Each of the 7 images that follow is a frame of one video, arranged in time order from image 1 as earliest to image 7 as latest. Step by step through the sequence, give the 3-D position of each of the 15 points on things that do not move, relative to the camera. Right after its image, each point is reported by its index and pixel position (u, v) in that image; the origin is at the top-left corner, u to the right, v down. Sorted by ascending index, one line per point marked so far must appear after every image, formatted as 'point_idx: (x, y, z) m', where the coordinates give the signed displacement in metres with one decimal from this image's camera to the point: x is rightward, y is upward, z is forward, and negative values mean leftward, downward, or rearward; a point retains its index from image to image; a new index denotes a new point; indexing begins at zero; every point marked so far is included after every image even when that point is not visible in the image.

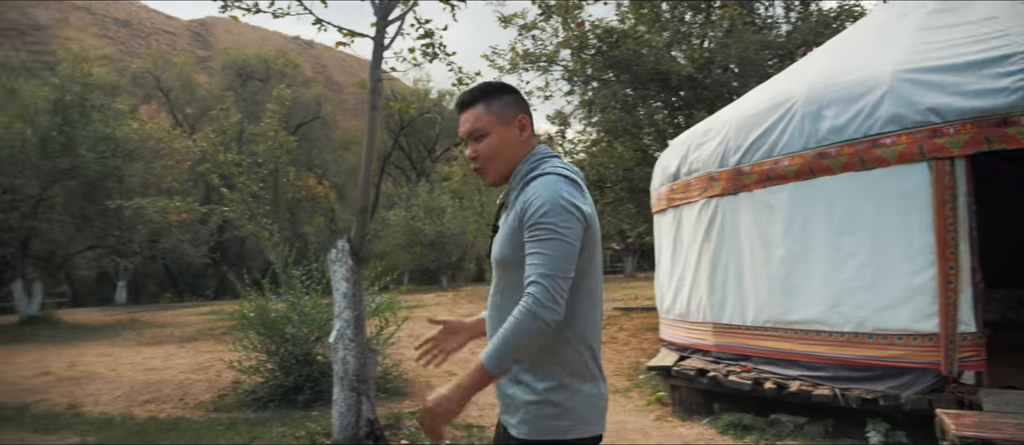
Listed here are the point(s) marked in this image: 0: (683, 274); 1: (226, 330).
0: (+1.6, -0.5, +6.6) m
1: (-5.2, -2.0, +12.8) m
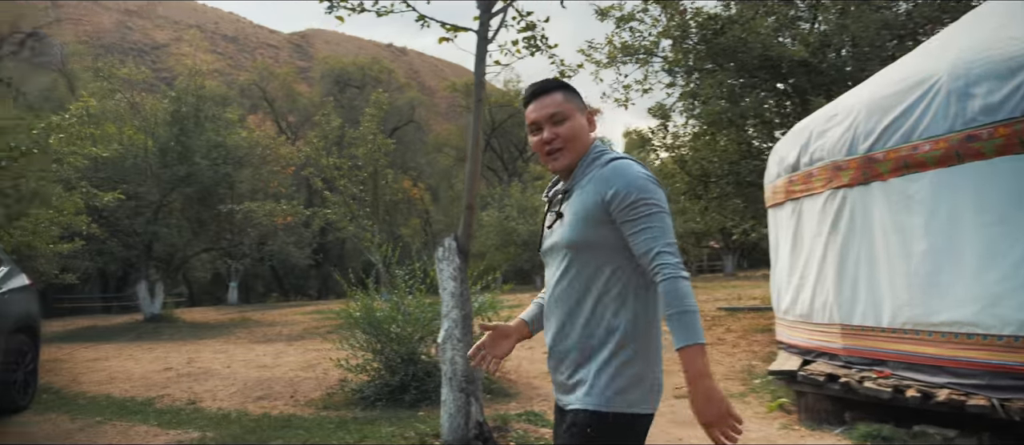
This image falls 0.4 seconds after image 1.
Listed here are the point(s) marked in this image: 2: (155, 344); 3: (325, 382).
0: (+2.6, -0.4, +6.1) m
1: (-3.3, -2.0, +13.2) m
2: (-6.2, -2.1, +12.2) m
3: (-1.9, -1.7, +7.4) m
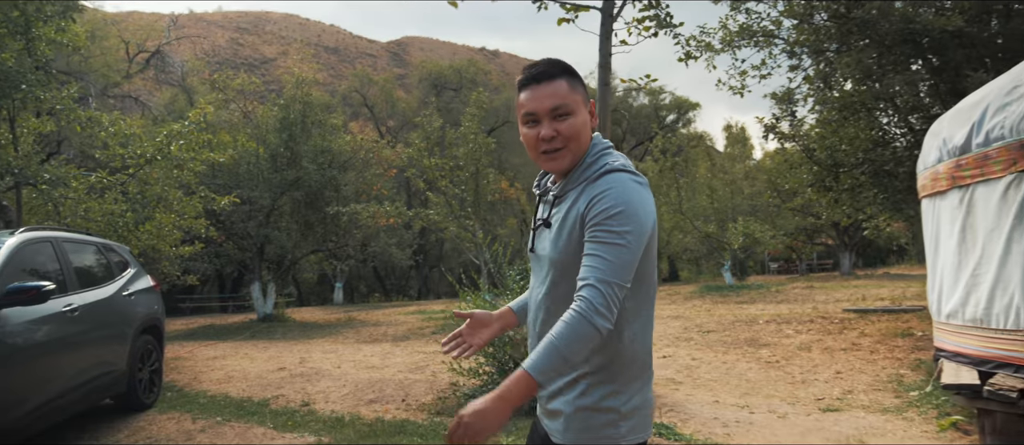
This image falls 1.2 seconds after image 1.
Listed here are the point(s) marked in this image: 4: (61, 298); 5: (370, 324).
0: (+3.5, -0.3, +5.4) m
1: (-1.4, -2.0, +13.1) m
2: (-4.3, -2.2, +12.6) m
3: (-0.8, -1.7, +7.2) m
4: (-3.4, -0.6, +5.2) m
5: (-3.4, -2.4, +16.8) m
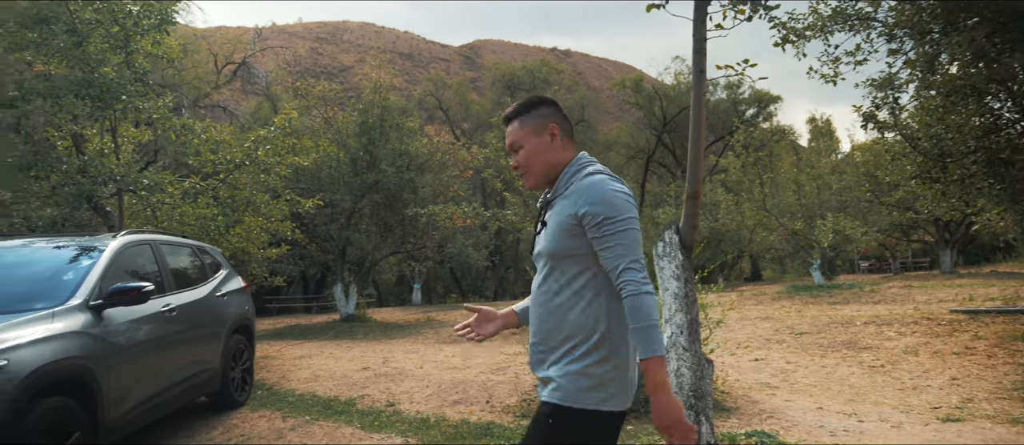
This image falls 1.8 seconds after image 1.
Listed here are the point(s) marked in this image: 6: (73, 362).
0: (+4.1, -0.3, +4.8) m
1: (+0.1, -2.0, +13.1) m
2: (-2.9, -2.2, +12.8) m
3: (+0.1, -1.6, +7.1) m
4: (-2.7, -0.6, +5.4) m
5: (-1.5, -2.5, +16.9) m
6: (-2.6, -0.8, +4.1) m
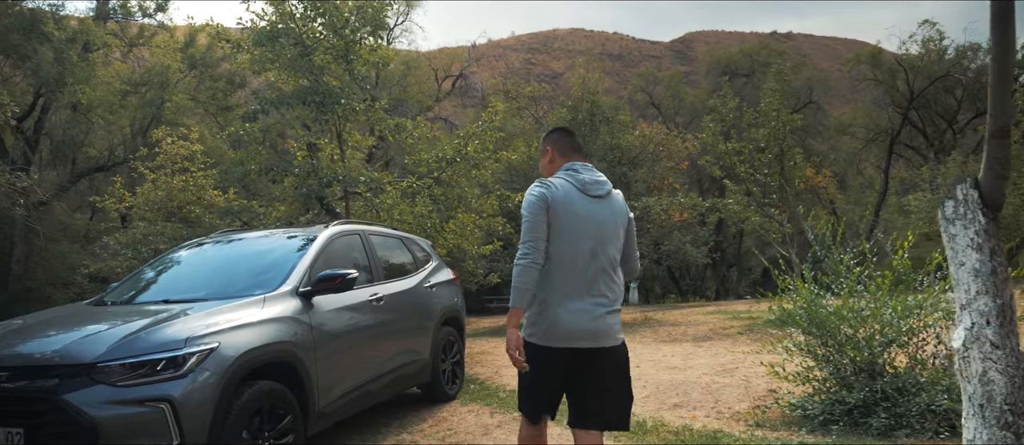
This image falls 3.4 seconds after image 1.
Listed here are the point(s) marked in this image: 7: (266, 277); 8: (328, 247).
0: (+5.2, 0.0, +2.8) m
1: (+3.9, -1.8, +11.8) m
2: (+1.0, -2.1, +12.5) m
3: (+2.1, -1.5, +6.1) m
4: (-1.1, -0.5, +5.4) m
5: (+3.5, -2.3, +16.0) m
6: (-1.3, -0.7, +4.1) m
7: (-1.7, -0.4, +4.8) m
8: (-1.4, -0.2, +5.3) m
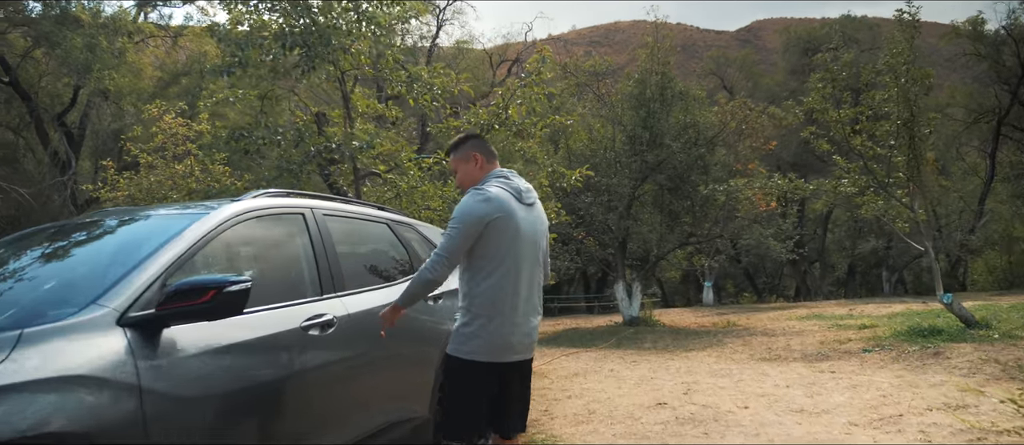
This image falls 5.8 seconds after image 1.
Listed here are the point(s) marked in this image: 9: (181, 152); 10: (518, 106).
0: (+5.2, +0.2, 0.0) m
1: (+4.6, -1.6, +9.1) m
2: (+1.8, -1.9, +10.0) m
3: (+2.3, -1.3, +3.6) m
4: (-0.9, -0.4, +3.1) m
5: (+4.7, -2.1, +13.3) m
6: (-1.3, -0.6, +1.9) m
7: (-1.5, -0.2, +2.6) m
8: (-1.2, 0.0, +3.1) m
9: (-5.4, +1.2, +11.5) m
10: (+0.1, +1.3, +8.2) m
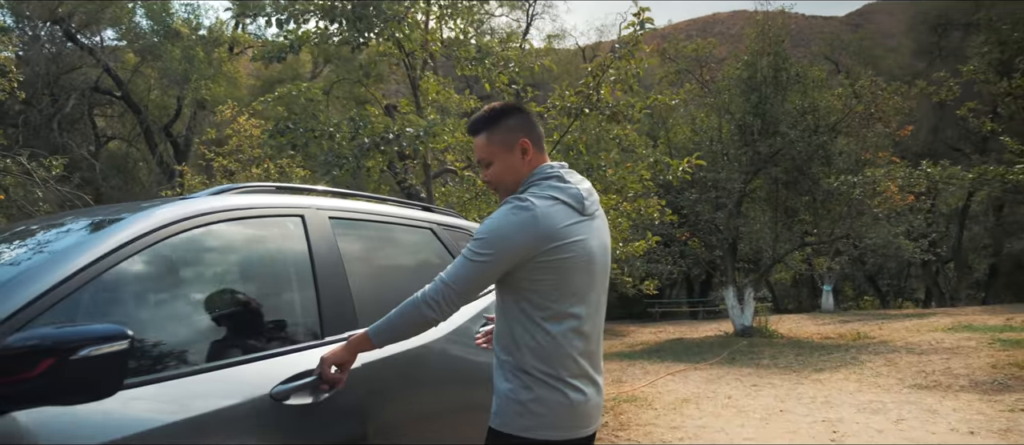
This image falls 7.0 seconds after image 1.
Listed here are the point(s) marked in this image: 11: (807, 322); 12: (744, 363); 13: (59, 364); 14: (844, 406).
0: (+4.9, +0.3, -1.9) m
1: (+5.7, -1.5, +7.3) m
2: (+3.0, -1.9, +8.5) m
3: (+2.6, -1.3, +2.1) m
4: (-0.6, -0.4, +2.1) m
5: (+6.3, -2.0, +11.4) m
6: (-1.2, -0.6, +0.9) m
7: (-1.4, -0.3, +1.6) m
8: (-1.0, 0.0, +2.0) m
9: (-4.0, +1.1, +10.9) m
10: (+1.0, +1.3, +7.0) m
11: (+8.1, -2.7, +19.6) m
12: (+3.6, -2.1, +10.6) m
13: (-0.8, -0.3, +1.4) m
14: (+3.1, -1.7, +6.6) m
